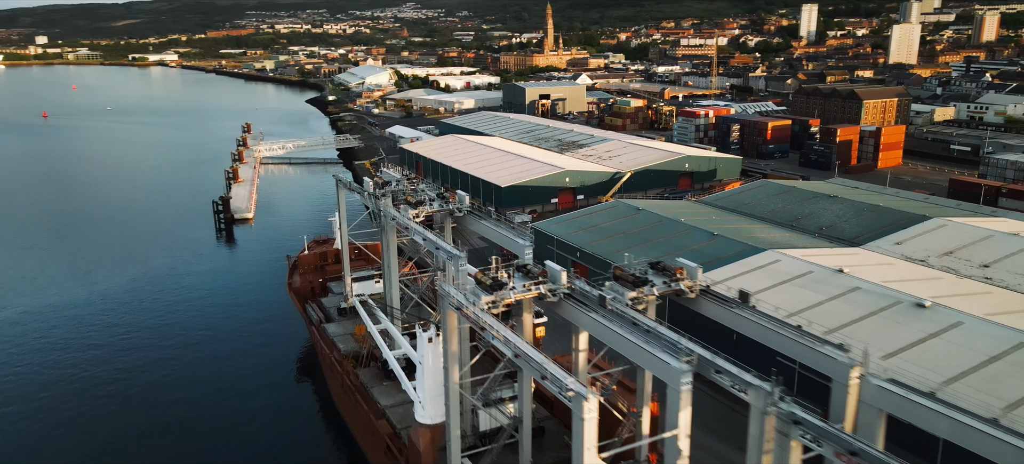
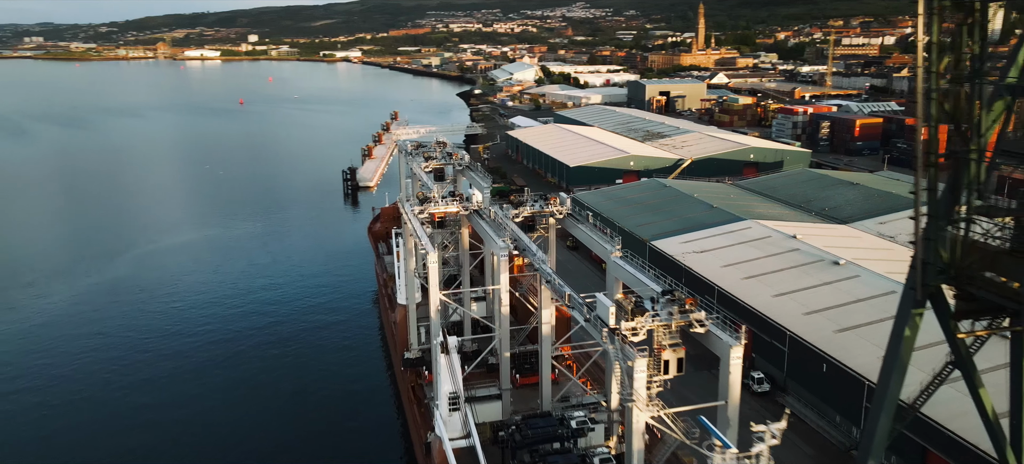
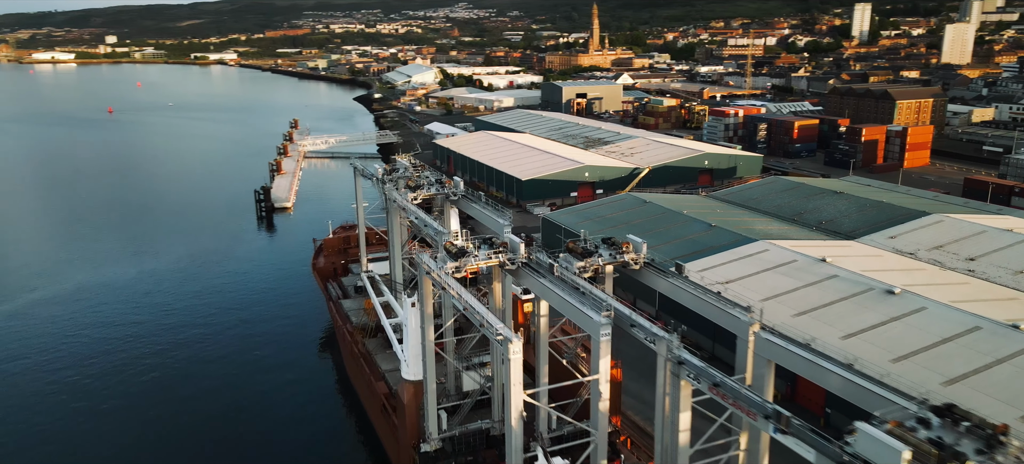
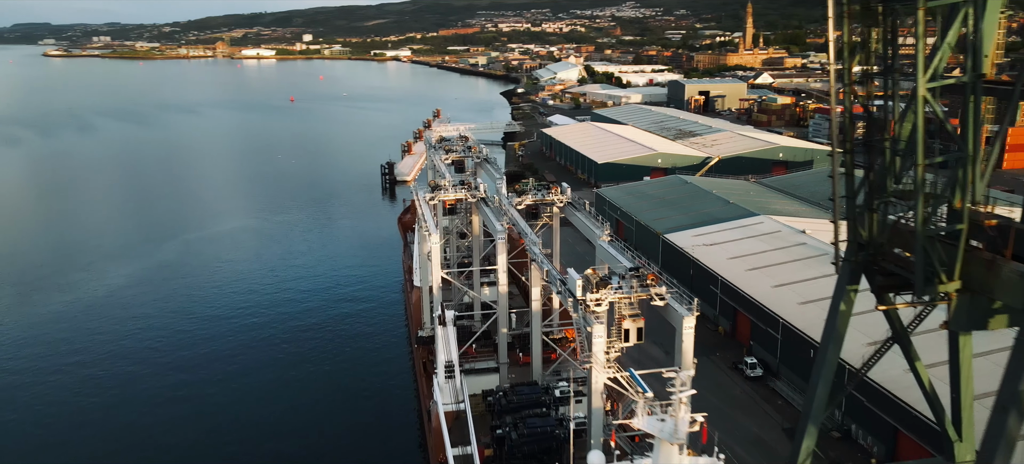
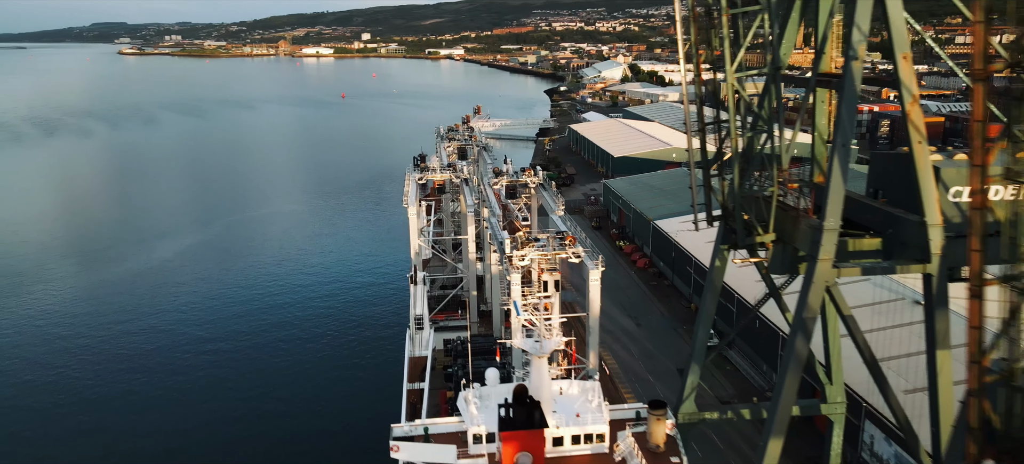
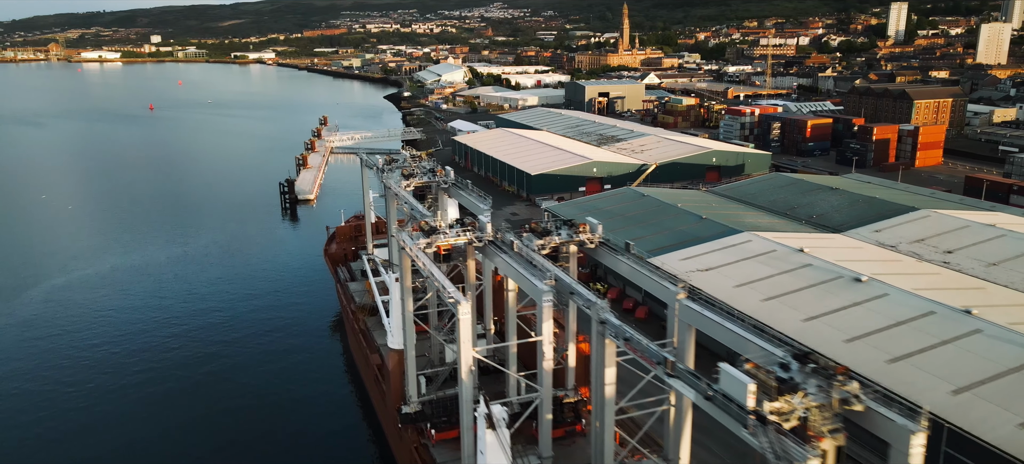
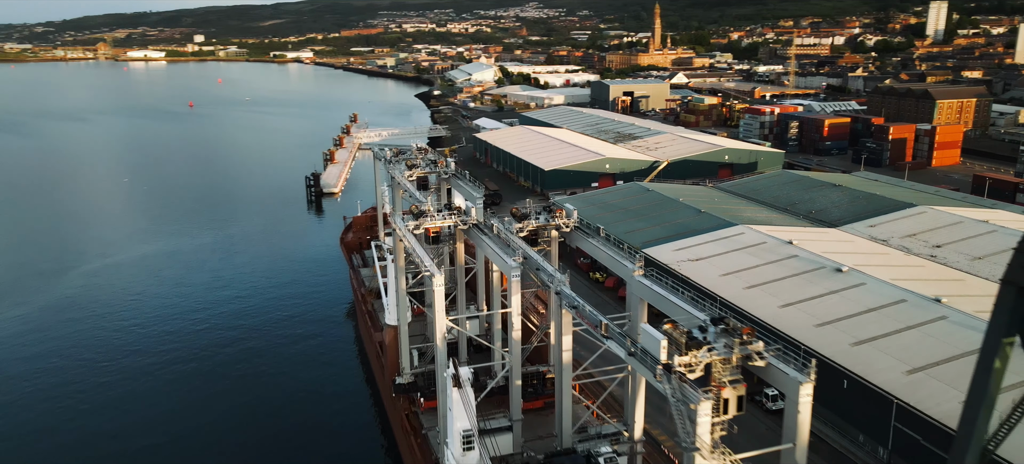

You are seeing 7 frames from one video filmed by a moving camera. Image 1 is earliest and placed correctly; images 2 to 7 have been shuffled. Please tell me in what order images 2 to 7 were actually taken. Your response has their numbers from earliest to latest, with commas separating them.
3, 6, 7, 2, 4, 5
